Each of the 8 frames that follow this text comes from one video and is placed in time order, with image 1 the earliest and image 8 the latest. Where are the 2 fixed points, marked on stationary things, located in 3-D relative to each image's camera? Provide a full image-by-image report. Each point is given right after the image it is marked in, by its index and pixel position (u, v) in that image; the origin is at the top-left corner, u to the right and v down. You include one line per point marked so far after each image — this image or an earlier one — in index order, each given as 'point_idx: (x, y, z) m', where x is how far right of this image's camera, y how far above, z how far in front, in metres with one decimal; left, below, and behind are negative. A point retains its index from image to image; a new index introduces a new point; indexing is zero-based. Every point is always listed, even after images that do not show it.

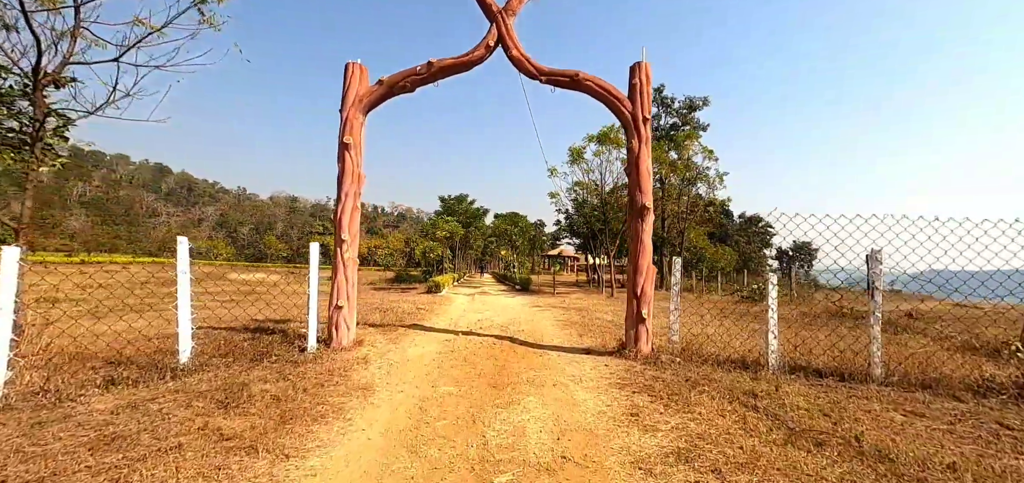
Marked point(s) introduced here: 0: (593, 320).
0: (+1.8, -1.7, +9.8) m
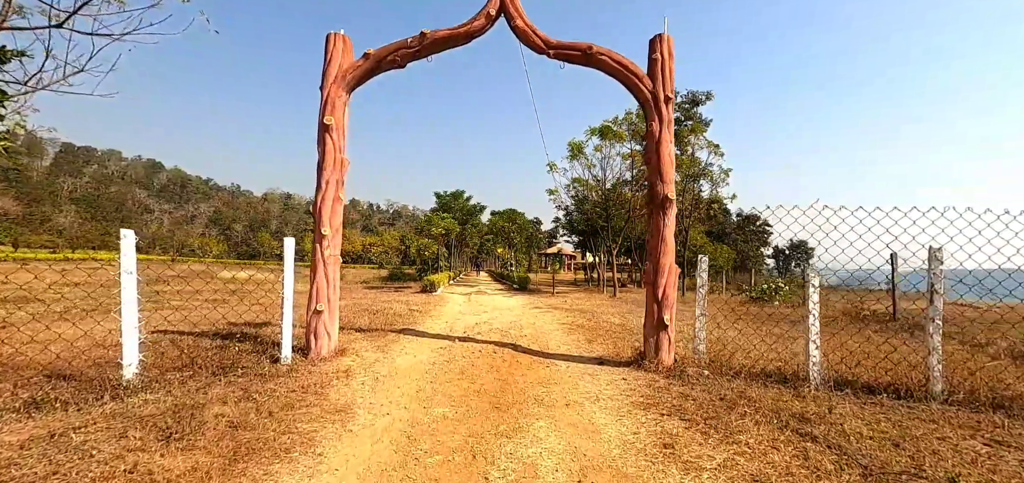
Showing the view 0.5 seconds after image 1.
0: (+1.8, -1.7, +9.0) m
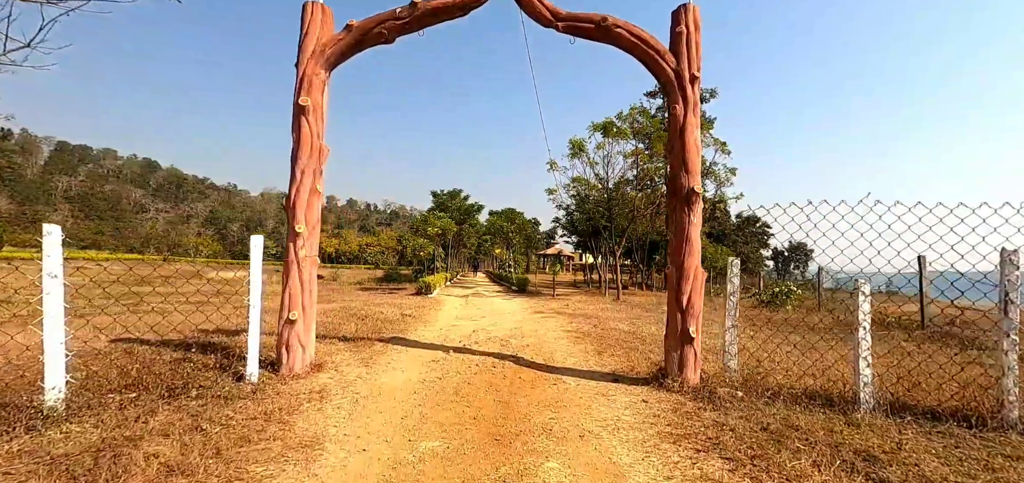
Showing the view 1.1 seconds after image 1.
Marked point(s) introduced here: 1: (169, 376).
0: (+1.8, -1.7, +8.3) m
1: (-3.5, -1.4, +4.5) m
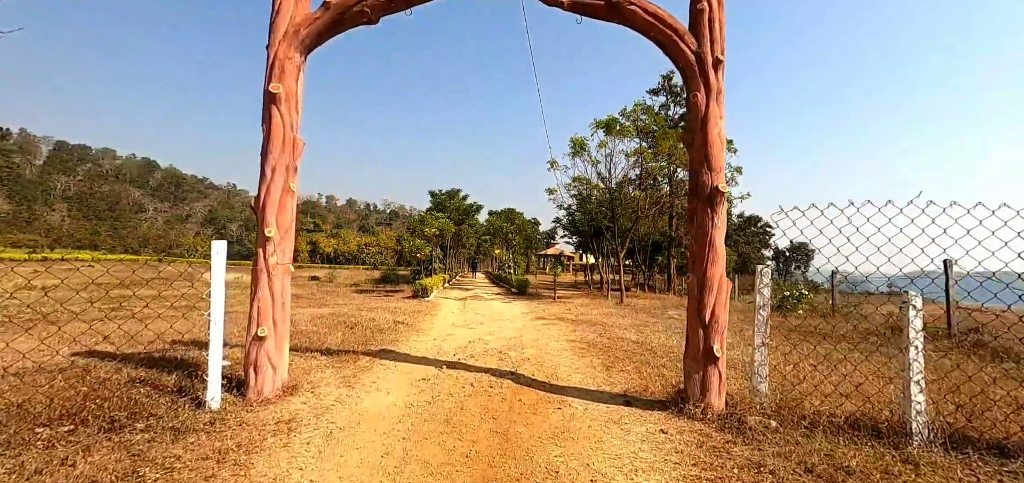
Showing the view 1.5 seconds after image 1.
0: (+1.8, -1.7, +7.8) m
1: (-3.5, -1.4, +3.9) m
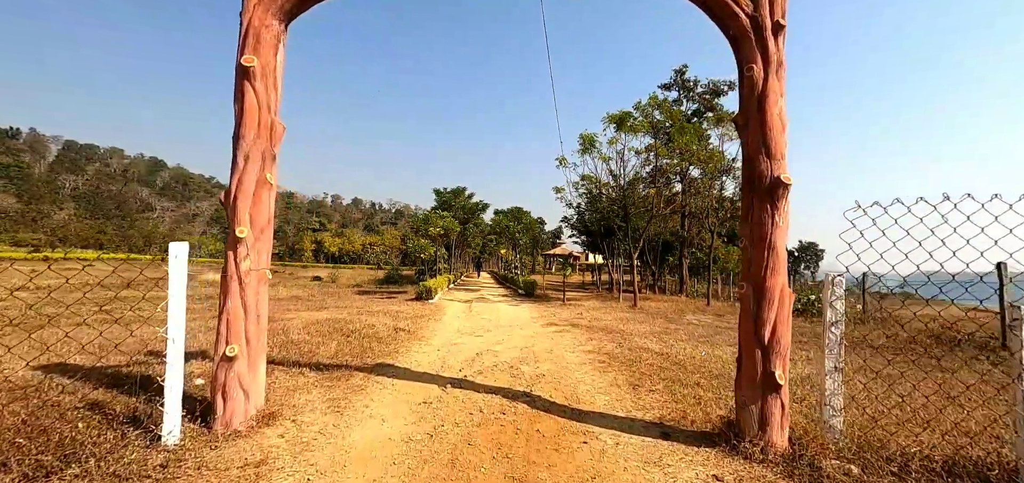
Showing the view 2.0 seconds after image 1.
0: (+1.9, -1.7, +7.0) m
1: (-3.3, -1.4, +3.2) m
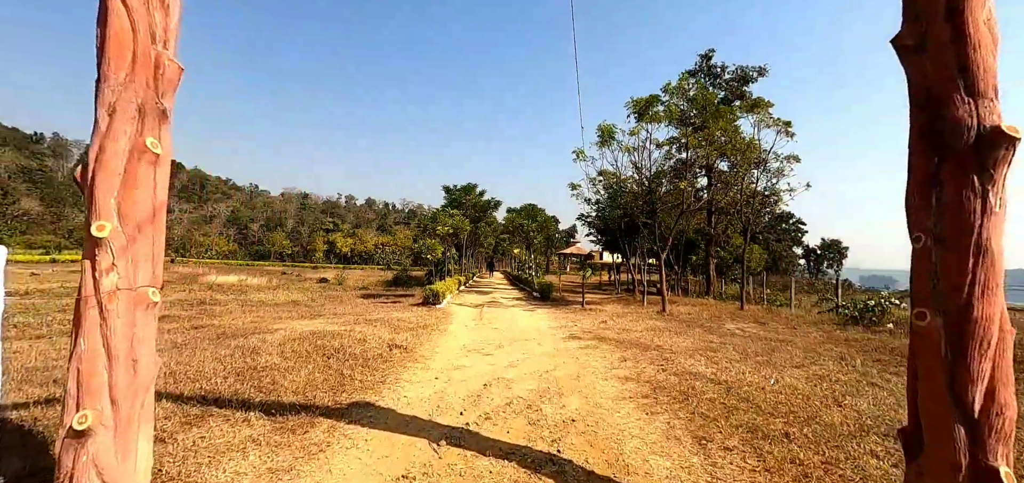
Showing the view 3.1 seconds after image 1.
0: (+2.2, -1.7, +5.6) m
1: (-3.2, -1.4, +1.9) m
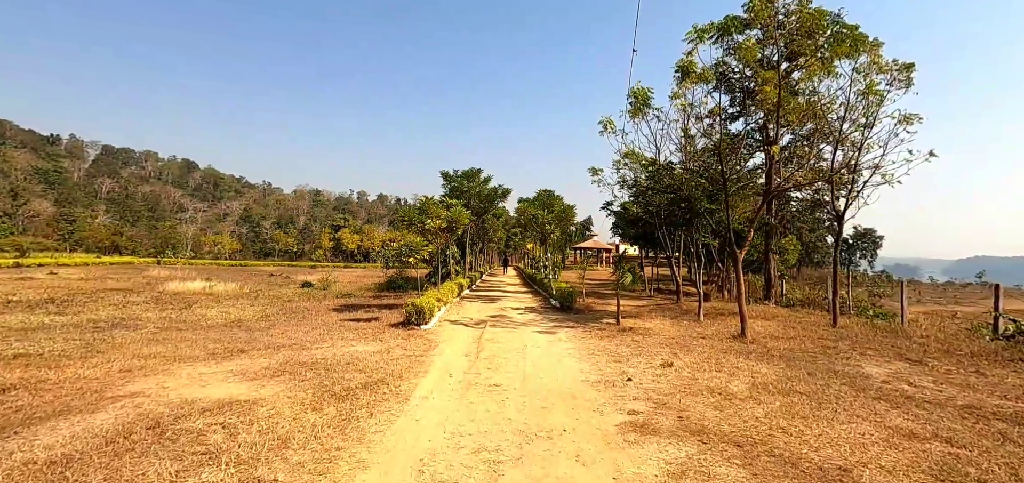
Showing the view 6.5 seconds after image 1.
0: (+2.2, -1.7, +1.4) m
1: (-3.3, -1.6, -2.1) m
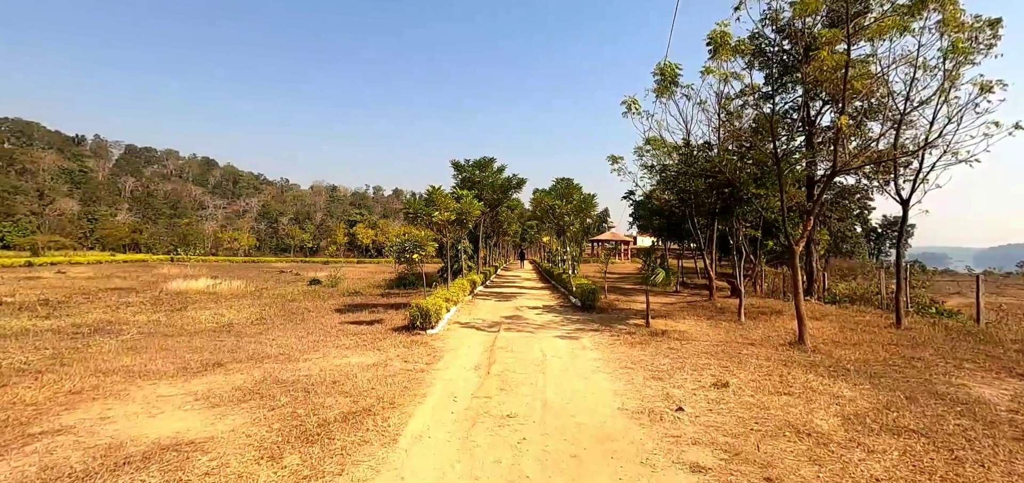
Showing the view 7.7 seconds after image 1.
0: (+2.2, -1.7, +0.1) m
1: (-3.4, -1.7, -3.2) m
